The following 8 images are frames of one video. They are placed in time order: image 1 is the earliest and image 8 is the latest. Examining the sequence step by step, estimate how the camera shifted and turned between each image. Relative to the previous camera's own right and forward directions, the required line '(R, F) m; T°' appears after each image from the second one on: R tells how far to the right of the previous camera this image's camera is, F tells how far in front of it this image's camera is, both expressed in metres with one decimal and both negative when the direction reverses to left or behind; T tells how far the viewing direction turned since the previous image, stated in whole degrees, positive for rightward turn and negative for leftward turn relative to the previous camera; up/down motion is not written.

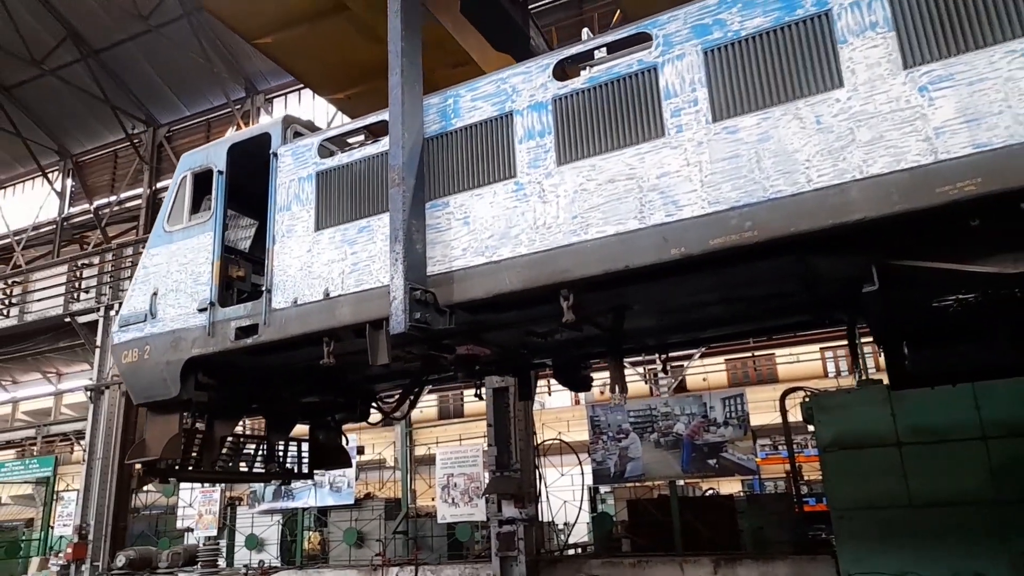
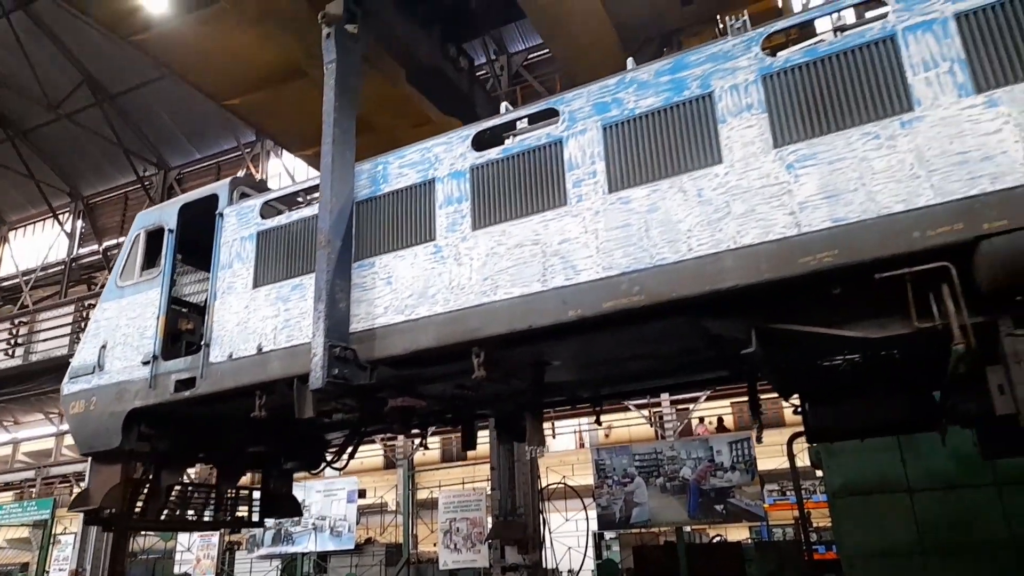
(+0.6, -0.3) m; 0°
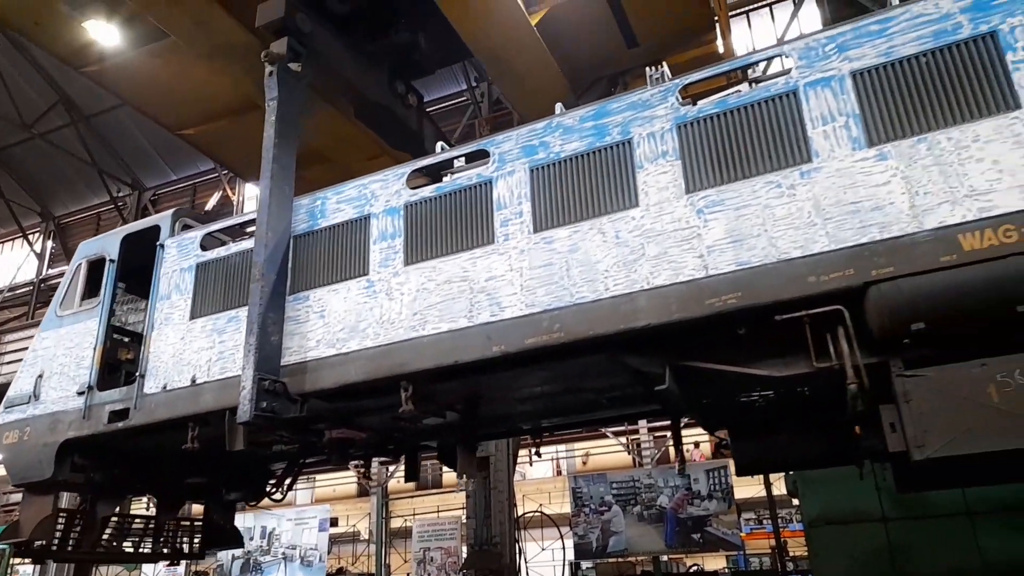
(+0.3, -0.1) m; +2°
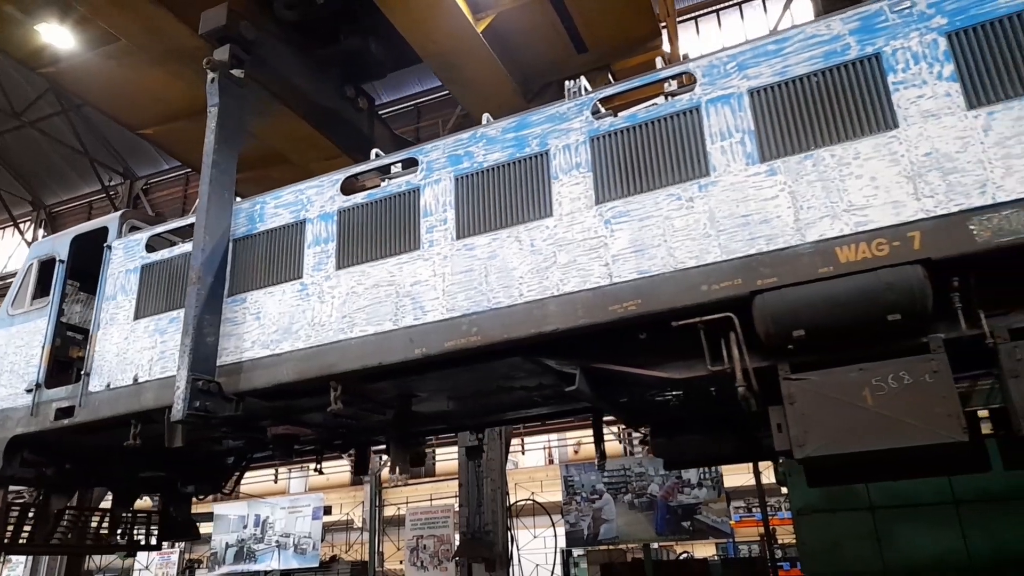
(+0.5, -0.2) m; +1°
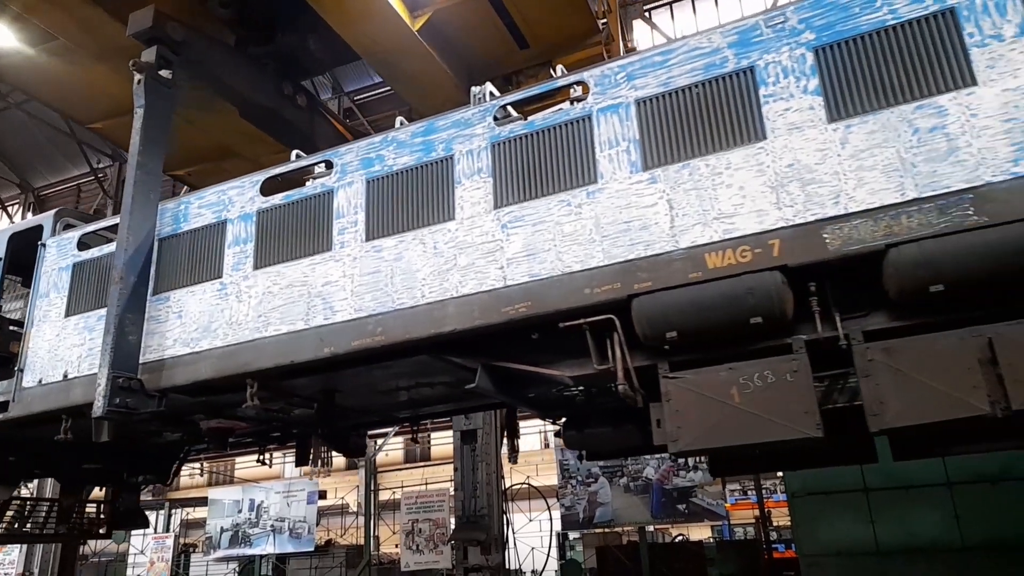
(+0.6, -0.2) m; +1°
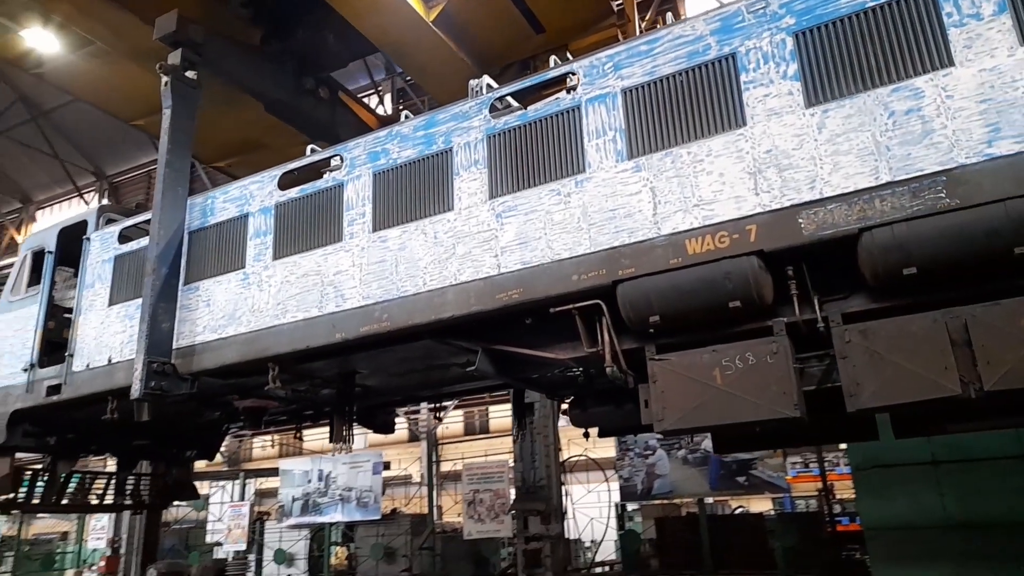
(+0.4, -0.2) m; -4°
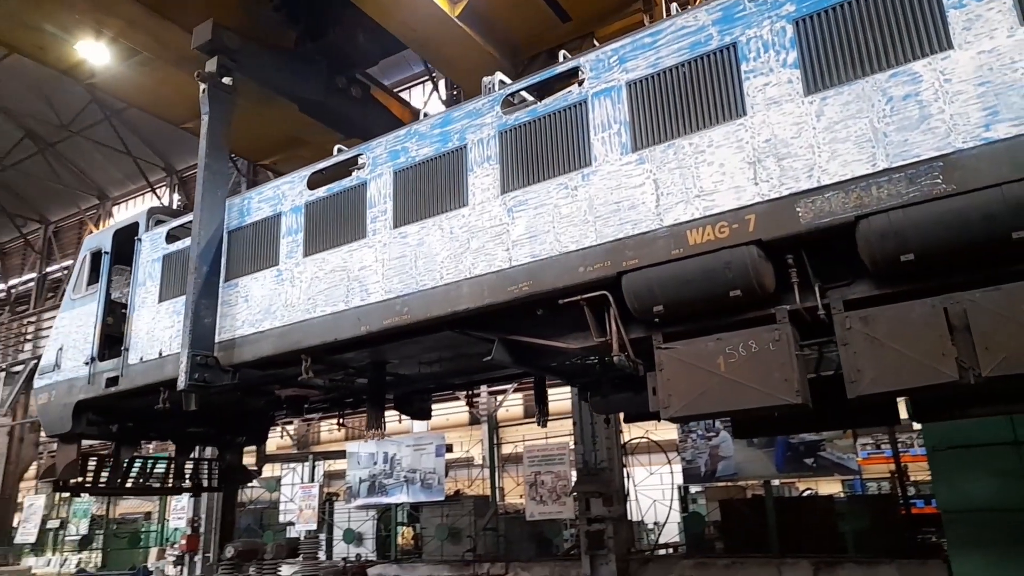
(+0.3, -0.1) m; -5°
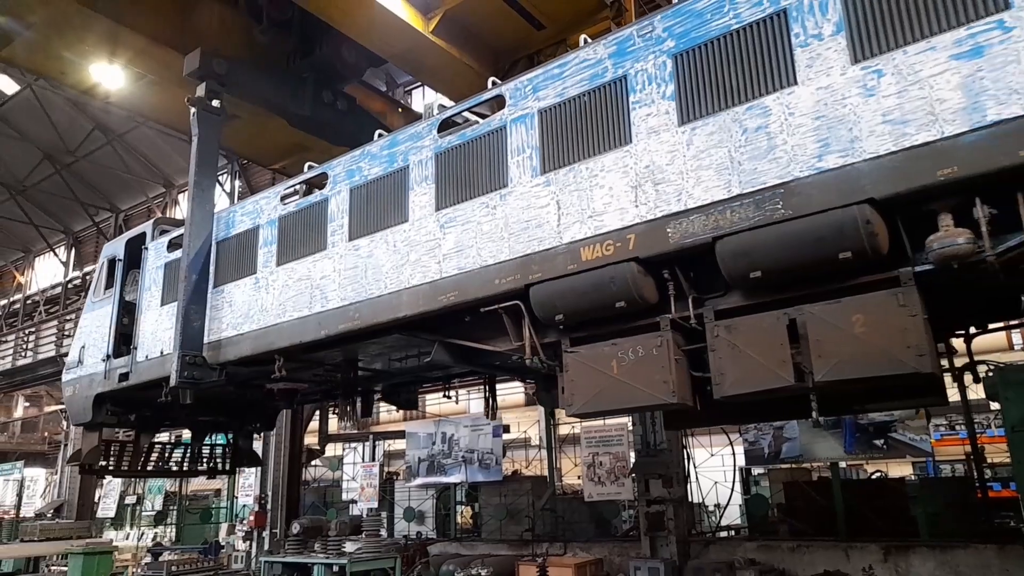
(+0.9, -0.5) m; -4°
